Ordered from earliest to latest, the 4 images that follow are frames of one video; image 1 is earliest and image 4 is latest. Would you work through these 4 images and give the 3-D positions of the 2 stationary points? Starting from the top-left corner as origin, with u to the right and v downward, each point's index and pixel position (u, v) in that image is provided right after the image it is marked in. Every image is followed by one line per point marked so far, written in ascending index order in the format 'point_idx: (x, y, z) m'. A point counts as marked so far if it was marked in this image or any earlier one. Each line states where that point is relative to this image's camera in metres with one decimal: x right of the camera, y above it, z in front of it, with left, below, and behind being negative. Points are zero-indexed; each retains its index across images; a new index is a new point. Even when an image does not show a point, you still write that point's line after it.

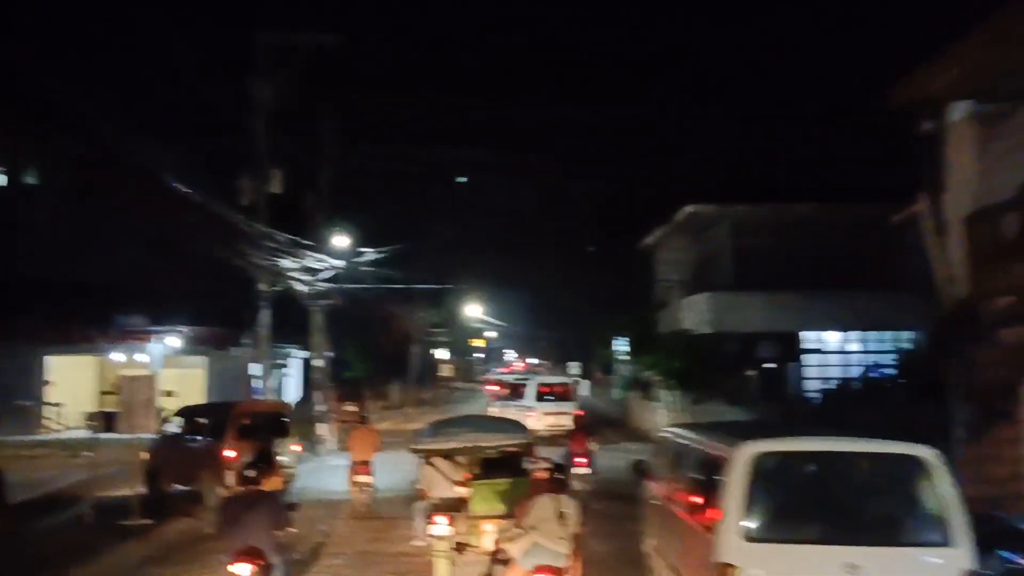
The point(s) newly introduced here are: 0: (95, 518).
0: (-8.0, -4.5, +19.2) m
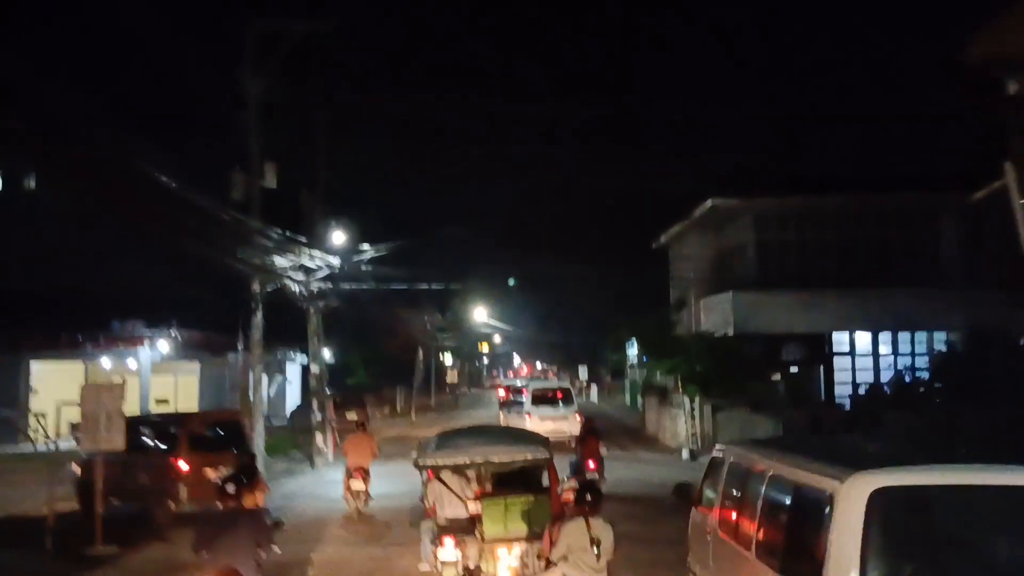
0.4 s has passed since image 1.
0: (-7.7, -4.4, +17.2) m
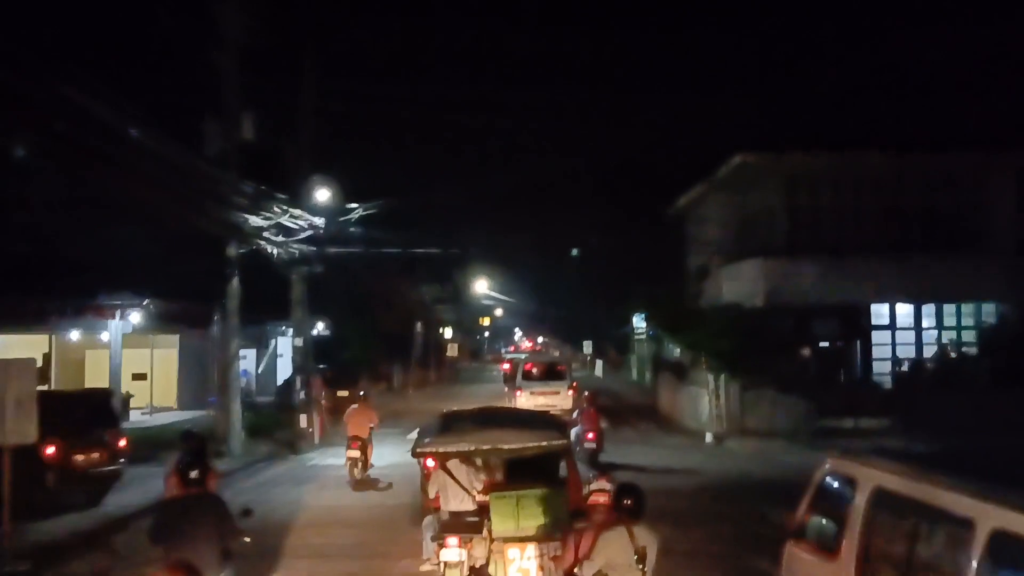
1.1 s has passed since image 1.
0: (-7.6, -3.8, +14.2) m
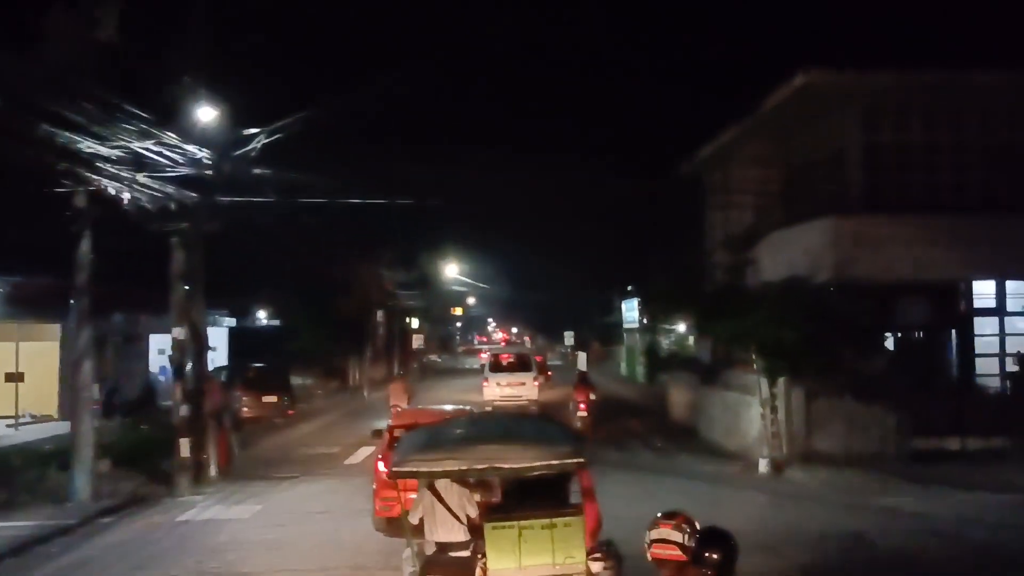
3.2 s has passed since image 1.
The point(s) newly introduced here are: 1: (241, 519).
0: (-7.7, -3.3, +5.9) m
1: (-4.3, -3.7, +15.7) m
